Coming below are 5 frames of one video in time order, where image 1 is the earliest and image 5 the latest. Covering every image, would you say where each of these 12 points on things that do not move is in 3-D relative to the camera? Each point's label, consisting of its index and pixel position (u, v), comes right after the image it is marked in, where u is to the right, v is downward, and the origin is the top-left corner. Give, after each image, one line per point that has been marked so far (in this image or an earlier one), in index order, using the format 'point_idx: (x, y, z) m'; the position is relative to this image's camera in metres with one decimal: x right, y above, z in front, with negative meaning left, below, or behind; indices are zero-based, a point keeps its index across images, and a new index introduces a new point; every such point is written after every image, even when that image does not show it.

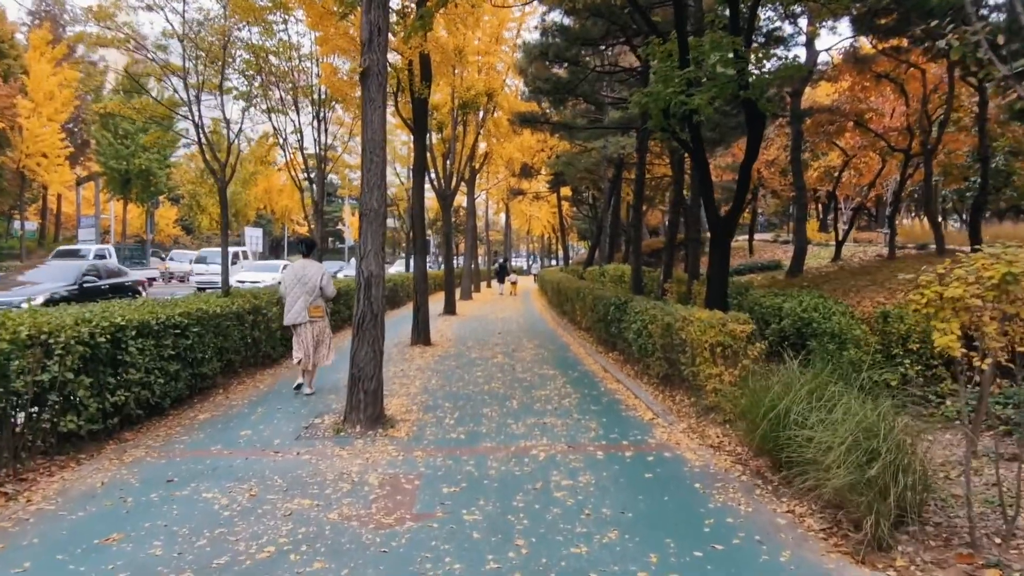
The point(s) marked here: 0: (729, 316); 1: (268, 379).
0: (+1.9, -0.3, +6.5) m
1: (-2.9, -1.1, +9.0) m
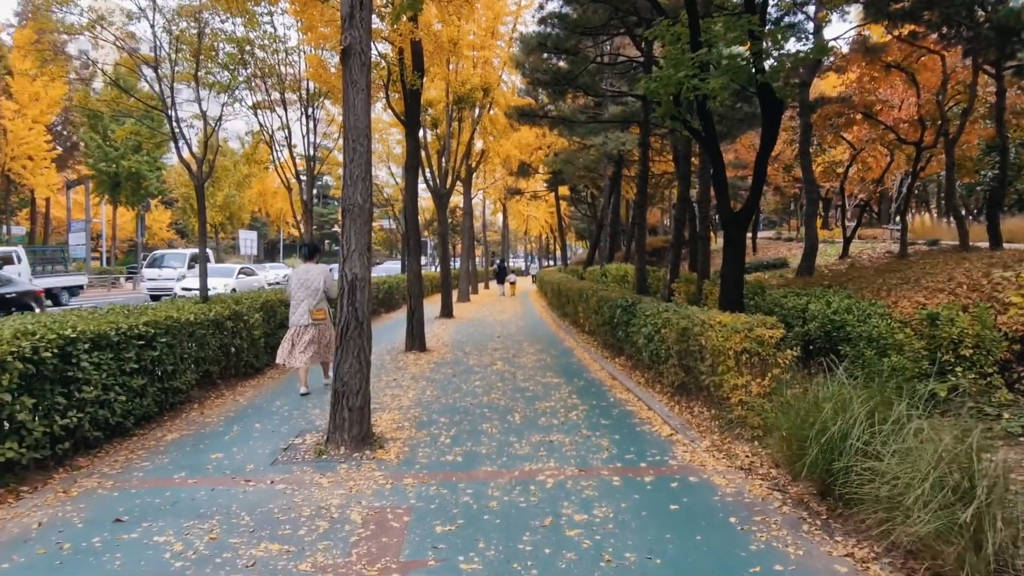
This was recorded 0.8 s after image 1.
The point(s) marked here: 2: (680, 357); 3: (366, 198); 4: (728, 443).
0: (+1.9, -0.3, +5.9) m
1: (-2.9, -1.2, +8.4) m
2: (+1.6, -0.6, +6.9) m
3: (-1.1, +0.7, +5.6) m
4: (+1.6, -1.1, +5.5) m
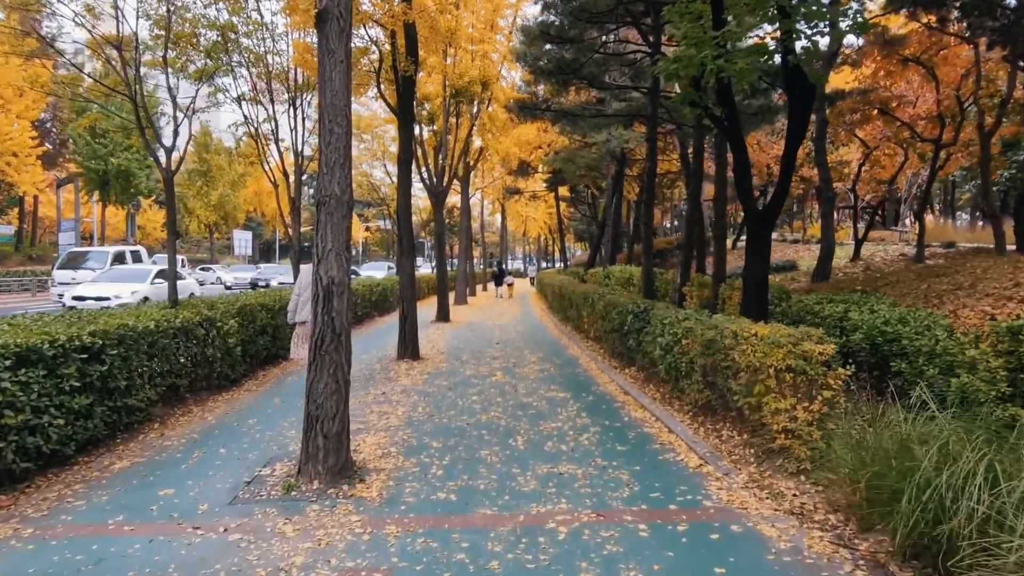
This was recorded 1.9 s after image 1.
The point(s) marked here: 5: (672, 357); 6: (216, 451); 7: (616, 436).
0: (+1.9, -0.3, +5.0) m
1: (-2.9, -1.2, +7.5) m
2: (+1.6, -0.7, +6.1) m
3: (-1.1, +0.7, +4.8) m
4: (+1.6, -1.2, +4.7) m
5: (+1.5, -0.6, +6.9) m
6: (-2.2, -1.2, +5.7) m
7: (+0.8, -1.2, +5.9) m
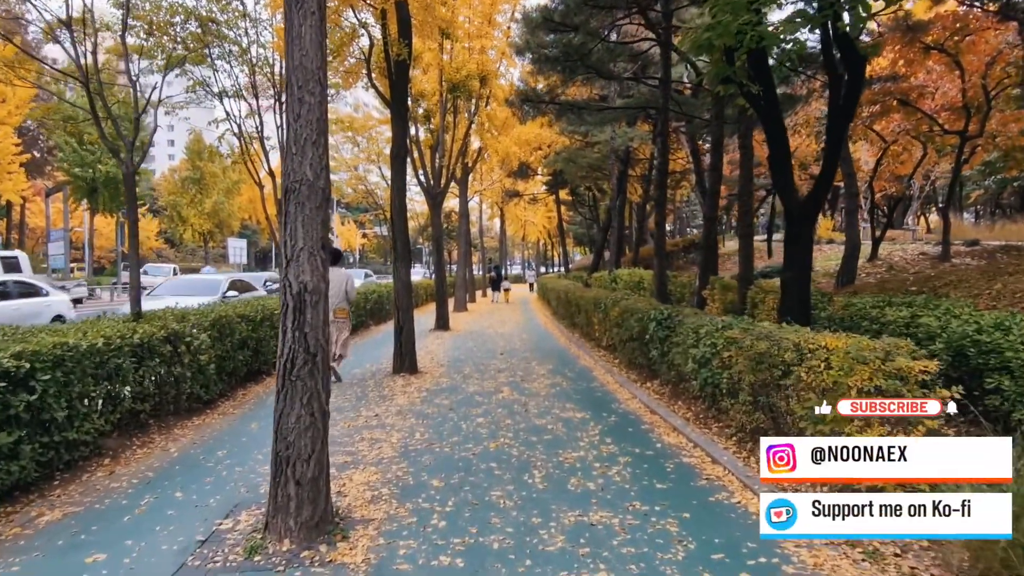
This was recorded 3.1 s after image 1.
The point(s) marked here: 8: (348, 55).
0: (+2.0, -0.3, +4.1) m
1: (-2.8, -1.3, +6.6) m
2: (+1.7, -0.7, +5.1) m
3: (-1.0, +0.6, +3.9) m
4: (+1.7, -1.2, +3.7) m
5: (+1.6, -0.7, +5.9) m
6: (-2.1, -1.3, +4.7) m
7: (+0.9, -1.2, +4.9) m
8: (-2.3, +3.3, +10.6) m
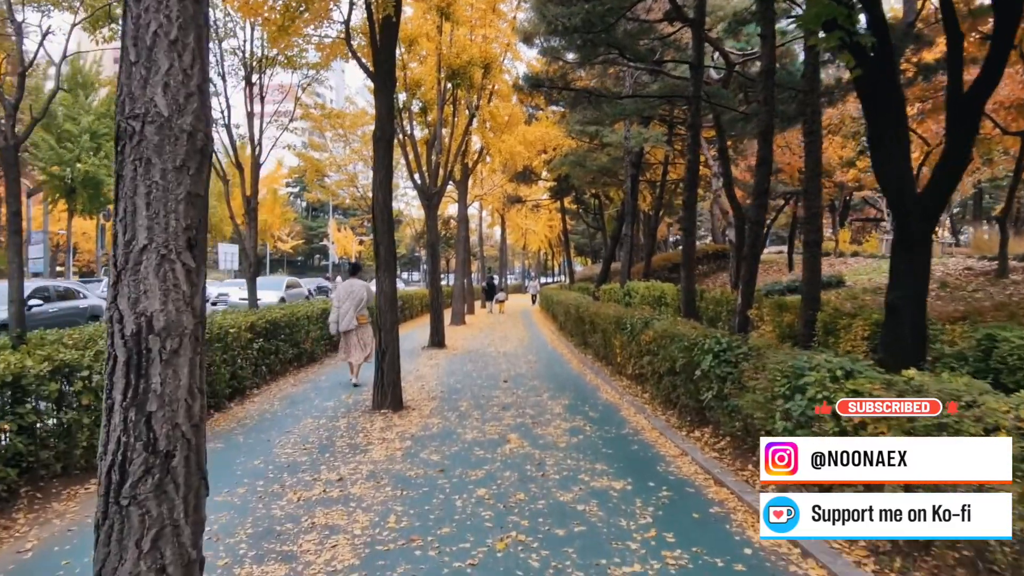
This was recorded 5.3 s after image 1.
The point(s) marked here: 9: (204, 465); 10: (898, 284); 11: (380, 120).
0: (+2.1, -0.4, +2.3) m
1: (-2.7, -1.4, +4.7) m
2: (+1.8, -0.8, +3.3) m
3: (-0.9, +0.5, +2.0) m
4: (+1.8, -1.3, +1.9) m
5: (+1.7, -0.8, +4.1) m
6: (-2.1, -1.4, +2.8) m
7: (+1.0, -1.3, +3.1) m
8: (-2.2, +3.2, +8.8) m
9: (-0.9, -0.5, +2.1) m
10: (+2.8, 0.0, +5.3) m
11: (-1.4, +1.8, +8.0) m
